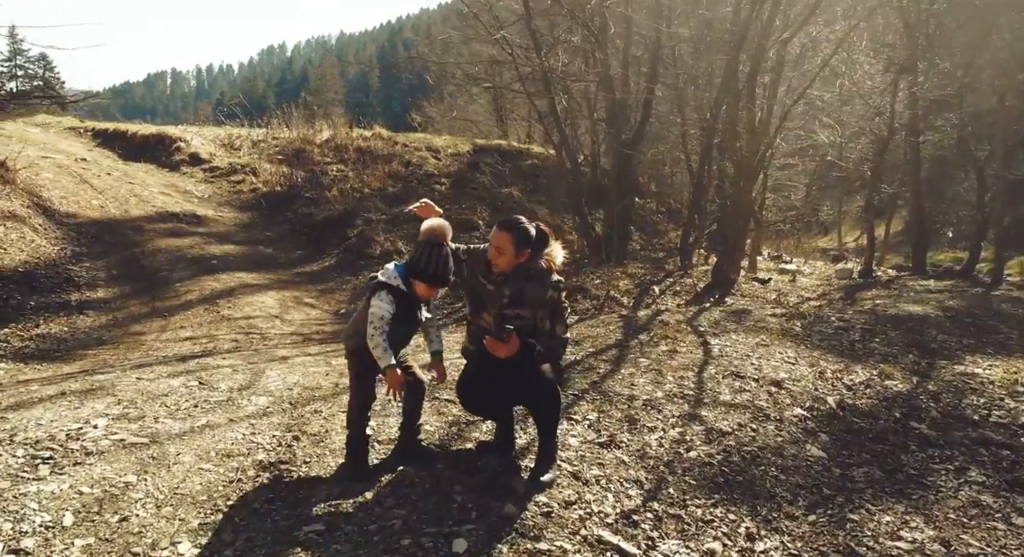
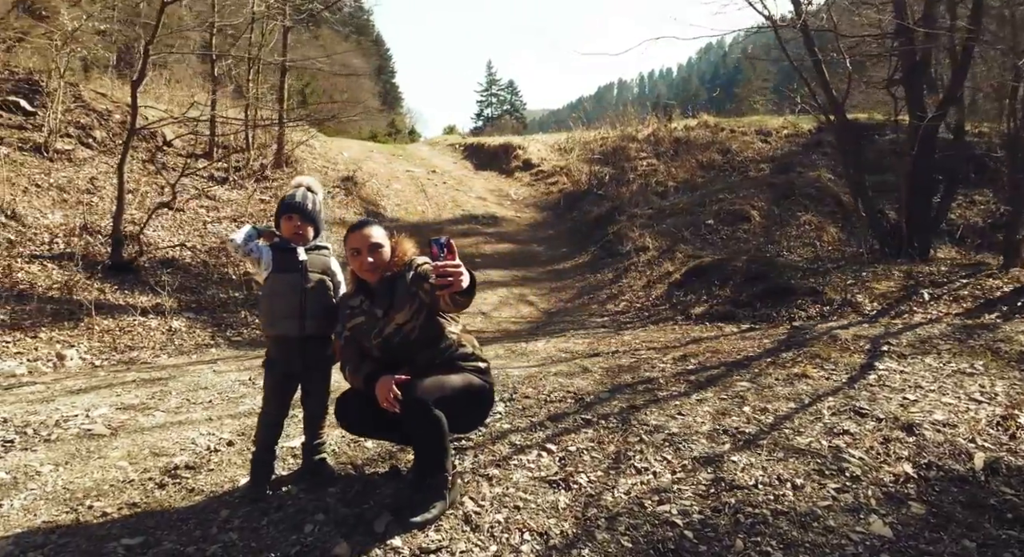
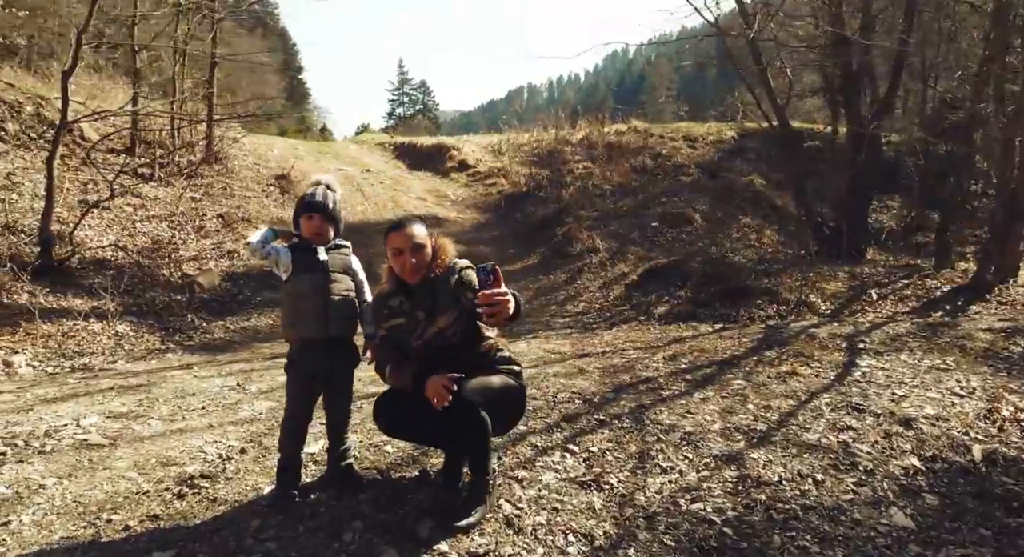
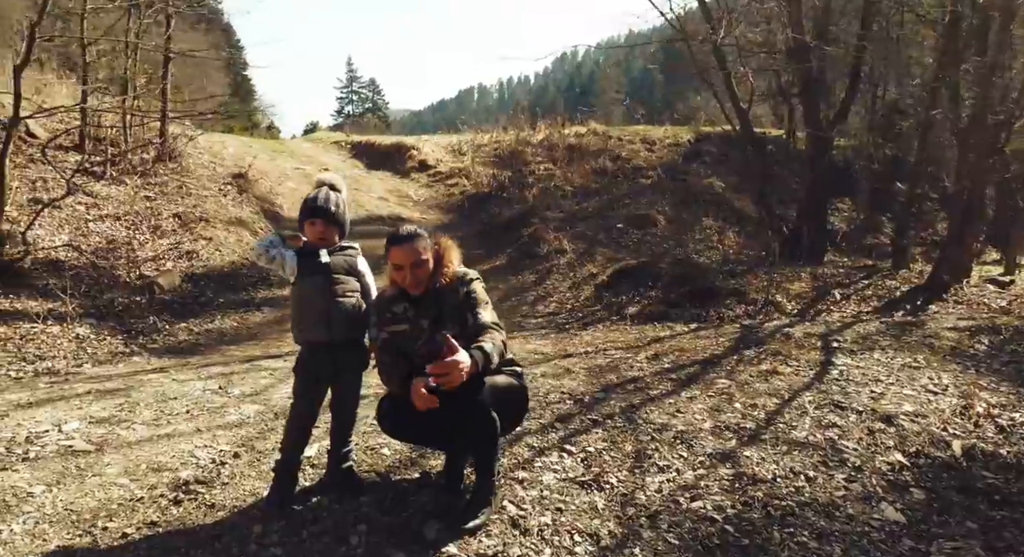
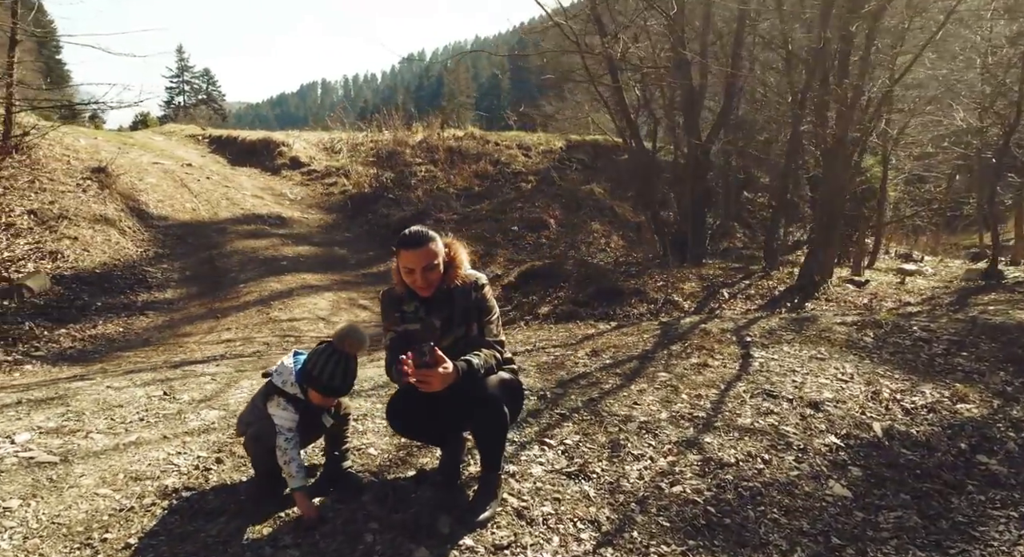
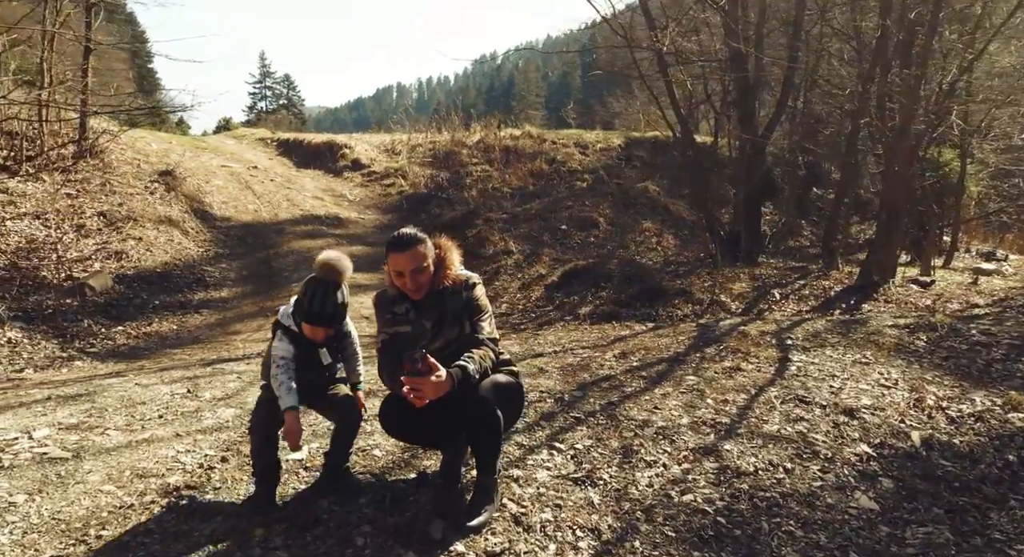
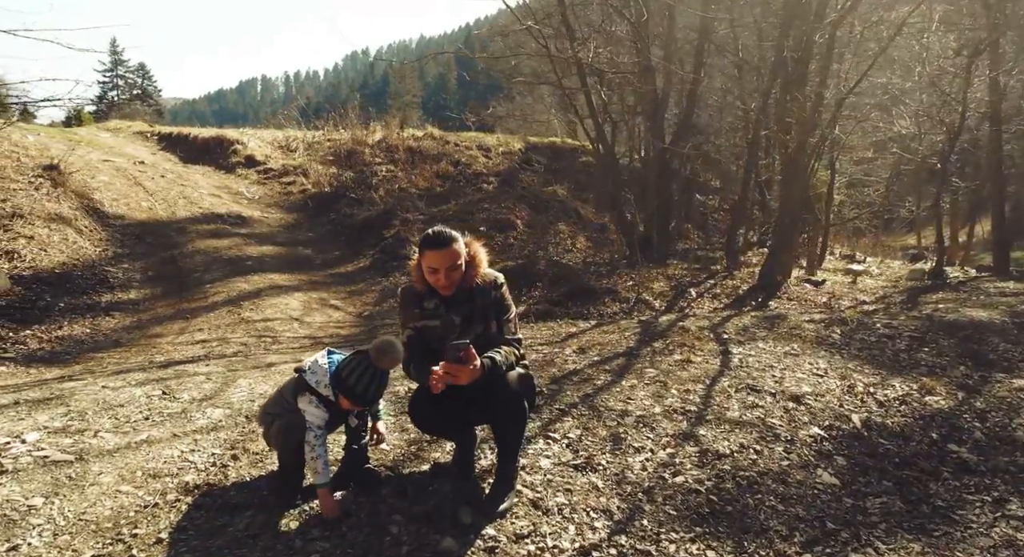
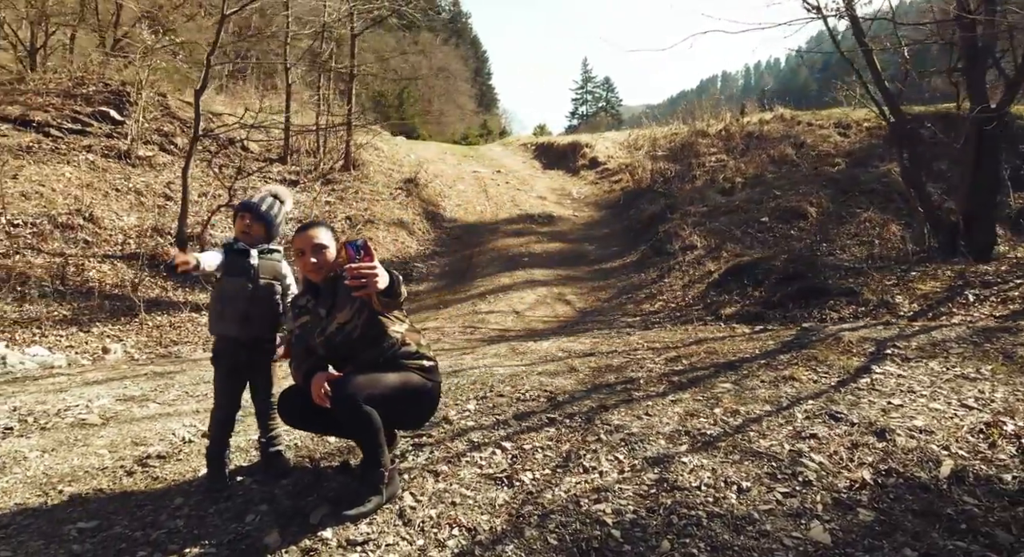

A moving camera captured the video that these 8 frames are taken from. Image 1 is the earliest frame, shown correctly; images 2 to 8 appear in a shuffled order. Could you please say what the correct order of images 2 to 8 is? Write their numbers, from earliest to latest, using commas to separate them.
7, 5, 6, 4, 3, 2, 8
